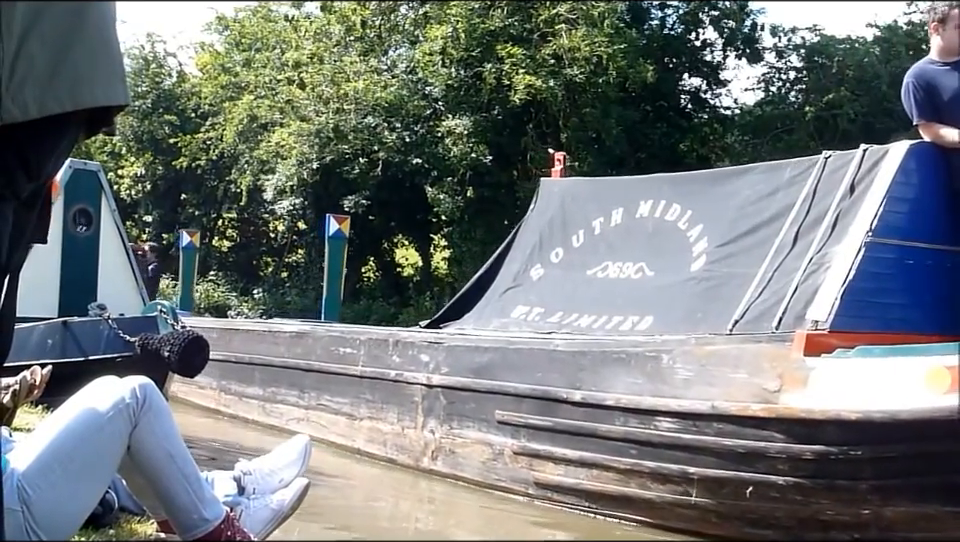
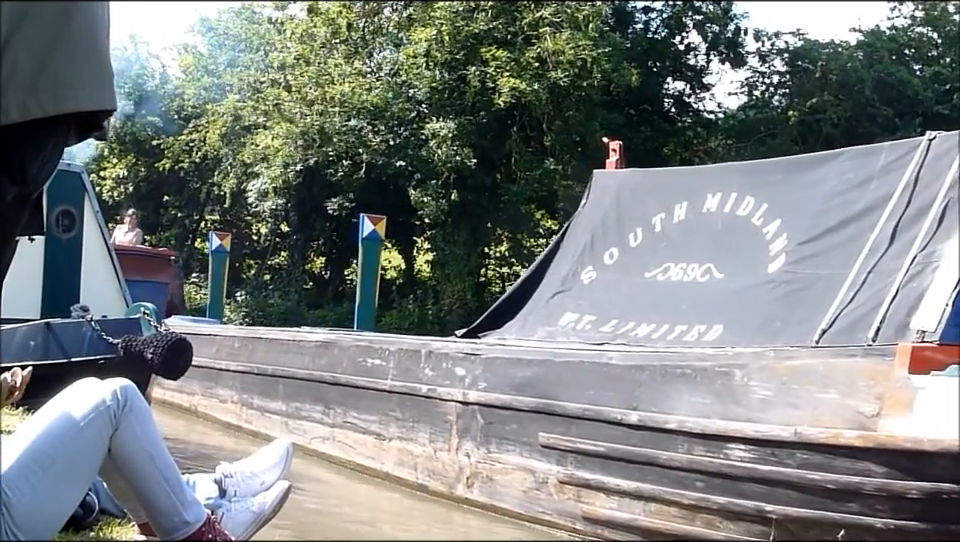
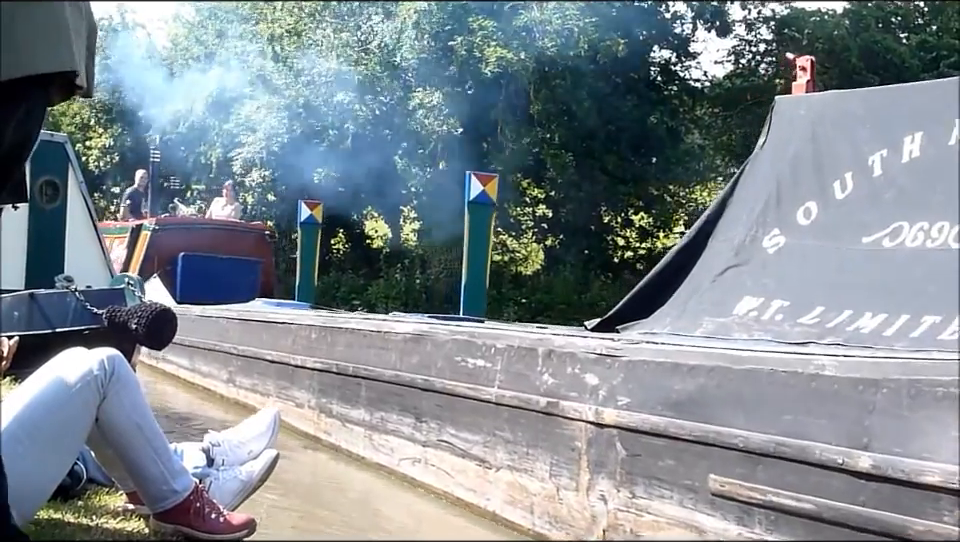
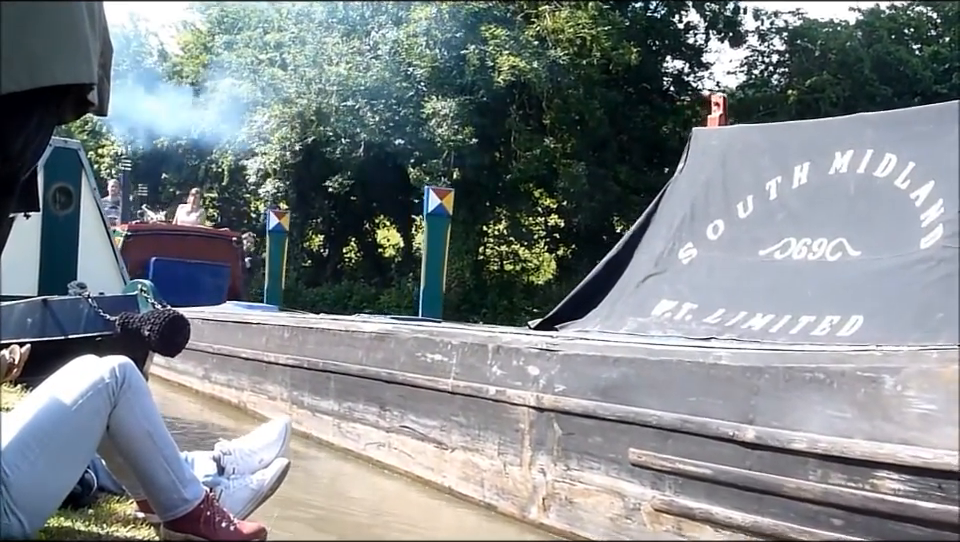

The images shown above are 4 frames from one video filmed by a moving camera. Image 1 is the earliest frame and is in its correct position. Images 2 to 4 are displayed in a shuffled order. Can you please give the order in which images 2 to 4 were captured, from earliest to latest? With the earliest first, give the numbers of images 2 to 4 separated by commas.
2, 4, 3
